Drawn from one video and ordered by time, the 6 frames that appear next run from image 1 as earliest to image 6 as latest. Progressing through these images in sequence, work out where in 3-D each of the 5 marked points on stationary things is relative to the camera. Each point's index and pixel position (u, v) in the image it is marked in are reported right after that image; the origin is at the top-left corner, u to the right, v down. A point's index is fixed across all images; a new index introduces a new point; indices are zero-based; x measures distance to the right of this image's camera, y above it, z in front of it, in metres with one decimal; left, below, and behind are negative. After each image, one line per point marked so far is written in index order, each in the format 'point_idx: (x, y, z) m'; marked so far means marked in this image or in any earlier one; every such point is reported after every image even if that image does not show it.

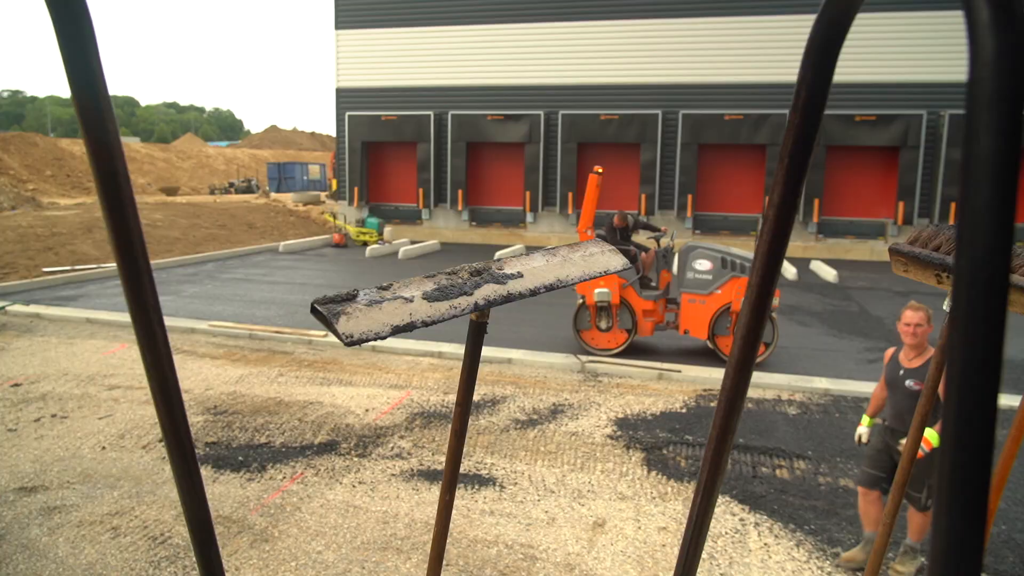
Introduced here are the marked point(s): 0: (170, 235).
0: (-8.8, +1.4, +18.5) m
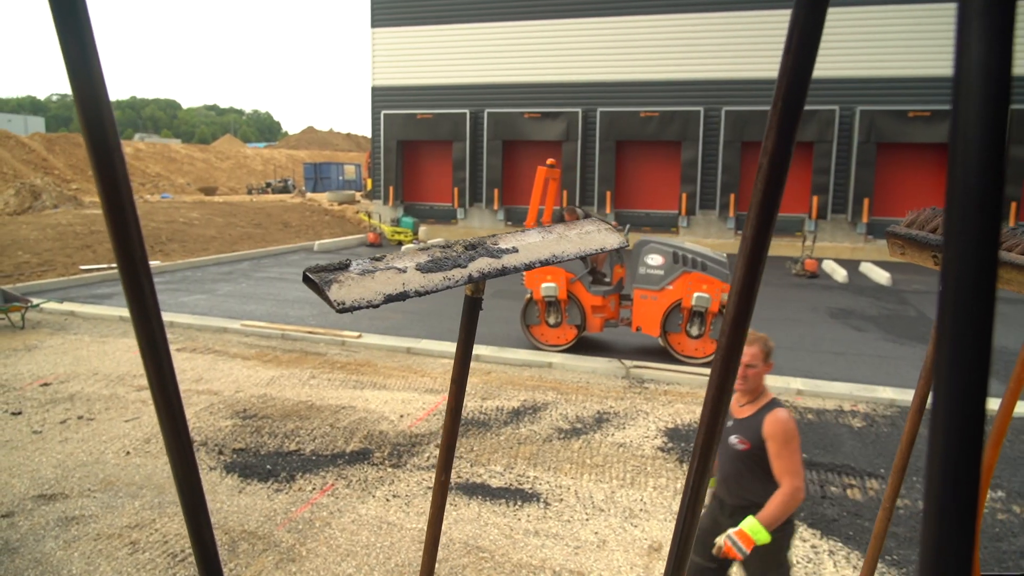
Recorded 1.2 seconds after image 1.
0: (-7.8, +1.4, +18.5) m
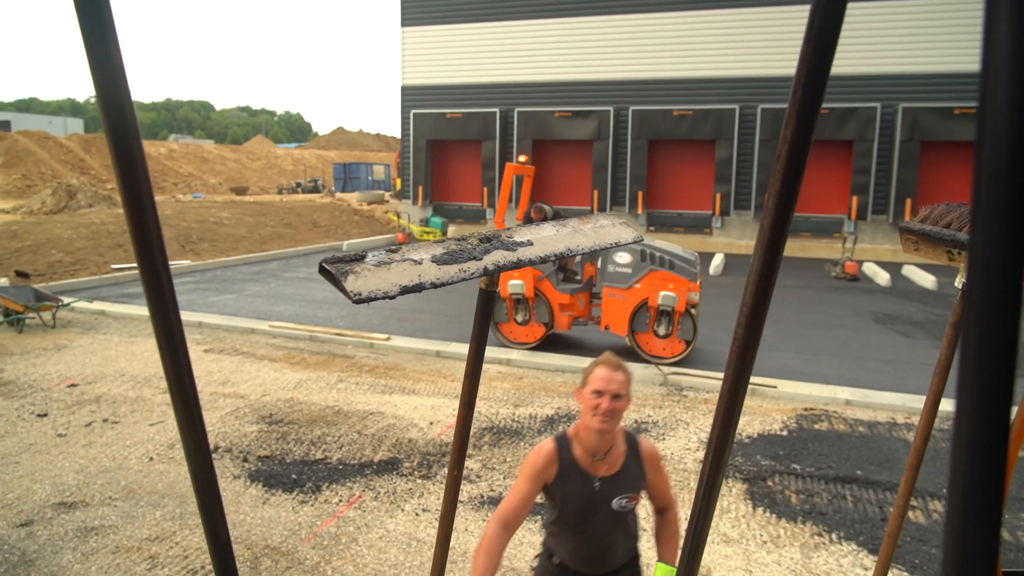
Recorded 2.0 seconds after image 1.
0: (-7.1, +1.4, +18.6) m
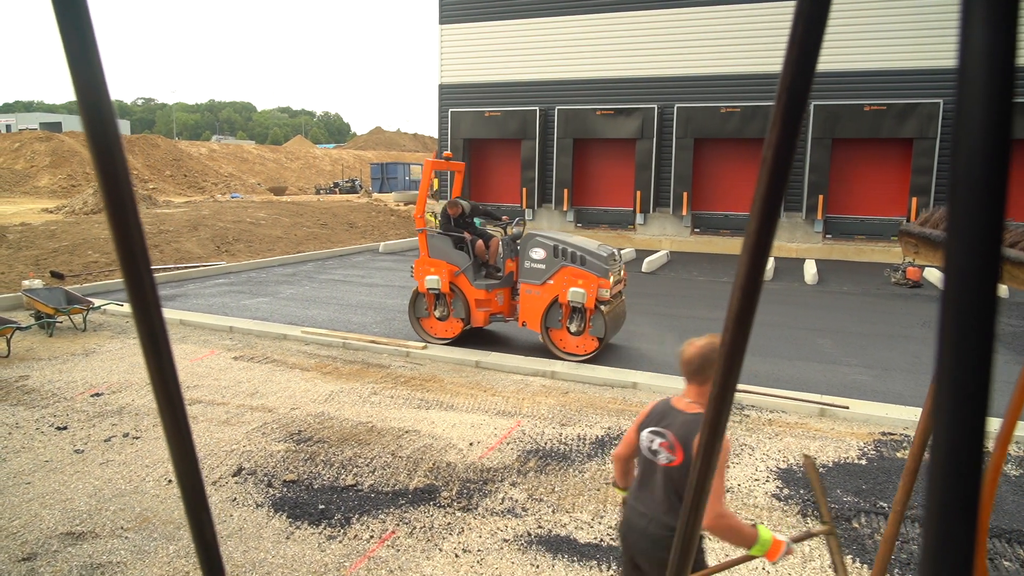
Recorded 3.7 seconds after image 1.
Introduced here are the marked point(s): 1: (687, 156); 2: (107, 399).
0: (-6.1, +1.4, +18.4) m
1: (+4.2, +3.1, +17.2) m
2: (-3.6, -1.0, +6.4) m
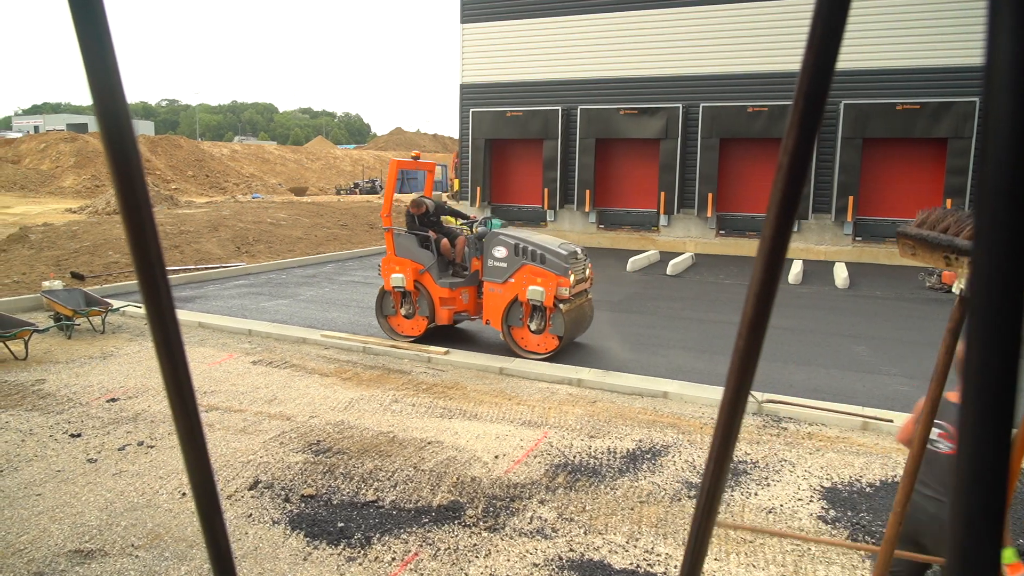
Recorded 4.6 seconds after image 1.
0: (-5.5, +1.4, +18.3) m
1: (+4.7, +3.1, +16.8) m
2: (-3.4, -1.0, +6.3) m
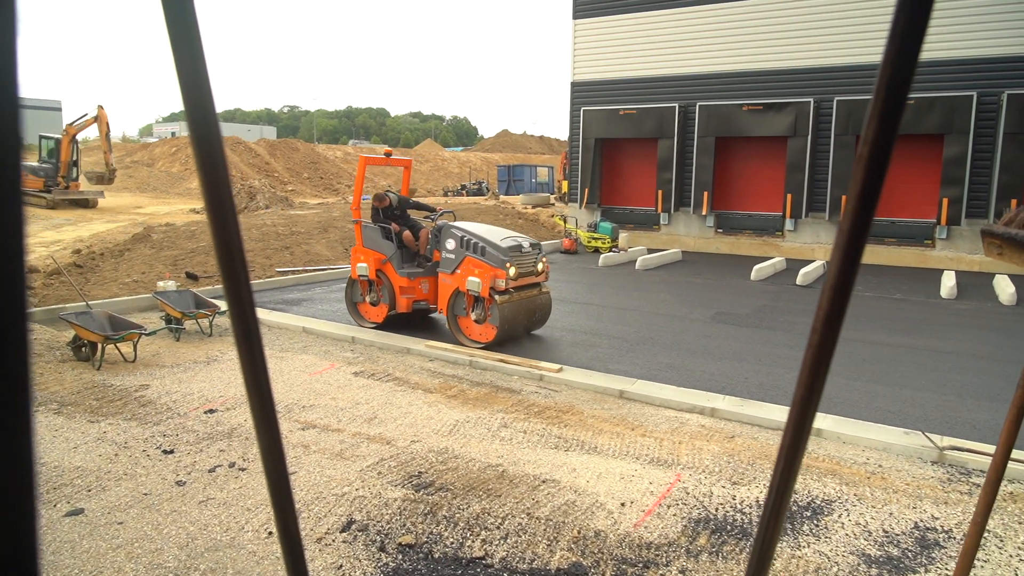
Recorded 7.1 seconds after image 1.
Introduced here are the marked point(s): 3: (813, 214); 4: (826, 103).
0: (-2.8, +1.3, +18.1) m
1: (+7.2, +2.8, +15.3) m
2: (-2.4, -1.1, +5.9) m
3: (+6.7, +1.7, +16.0) m
4: (+6.8, +4.0, +15.6) m
